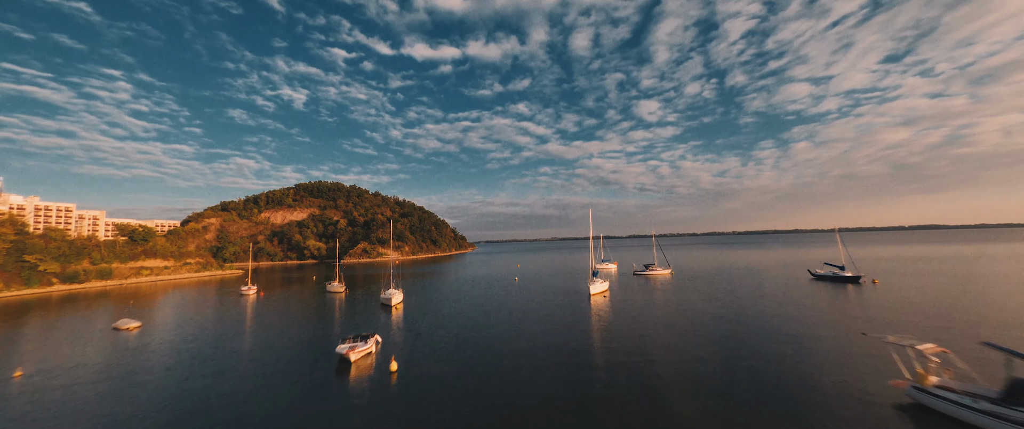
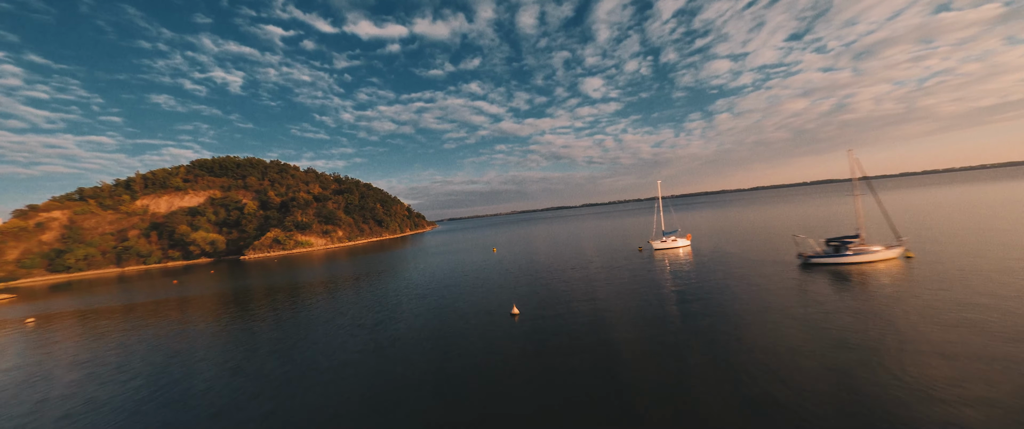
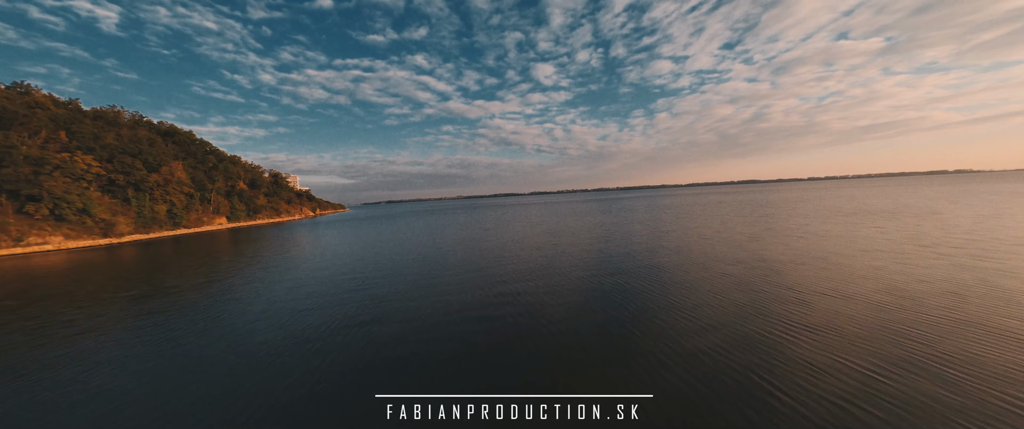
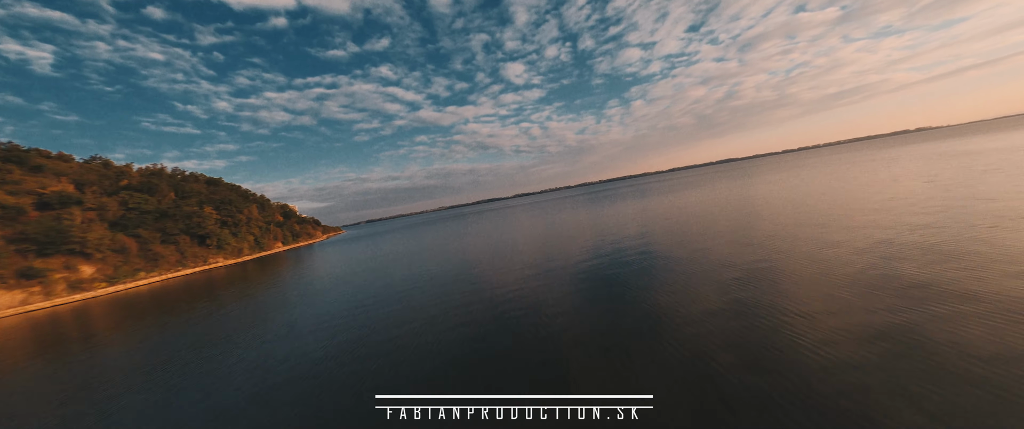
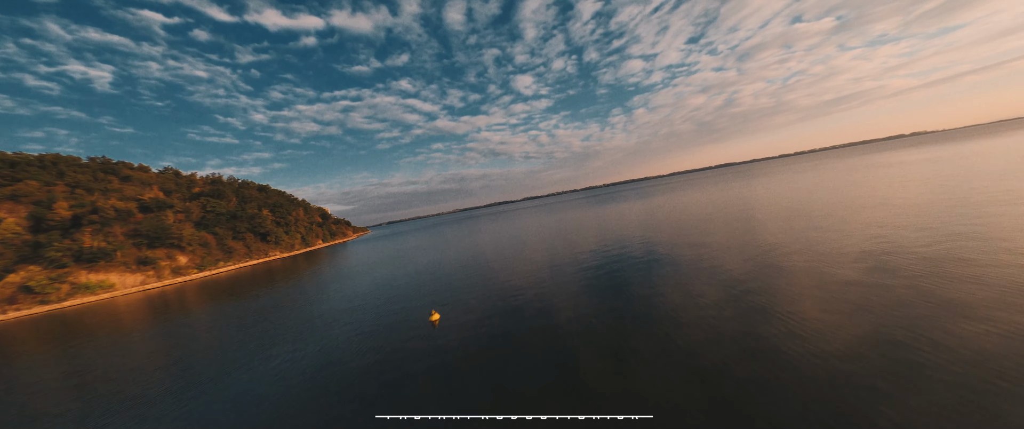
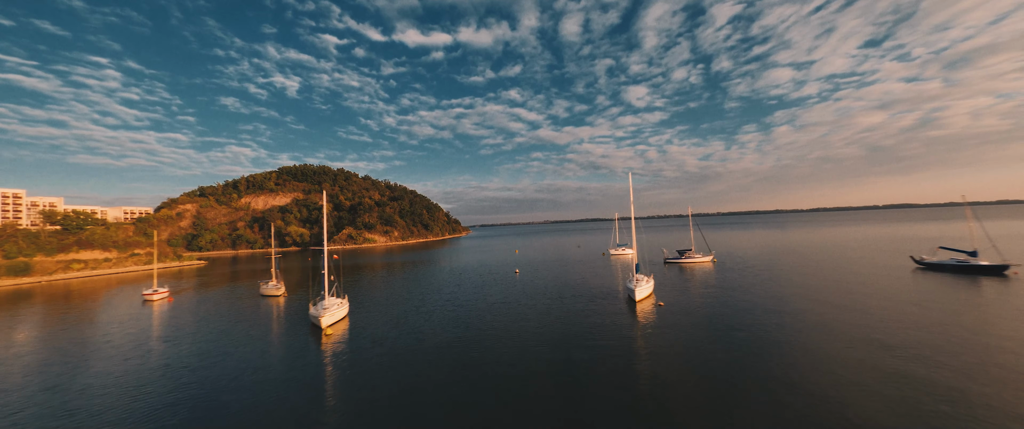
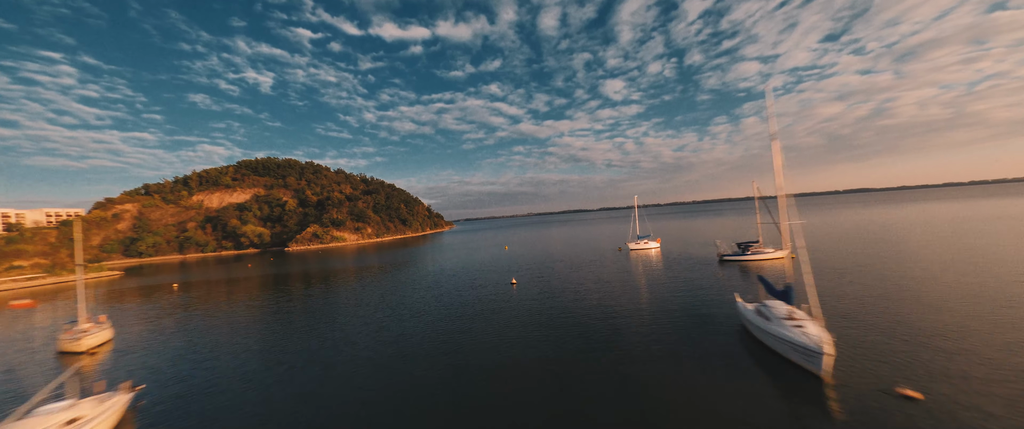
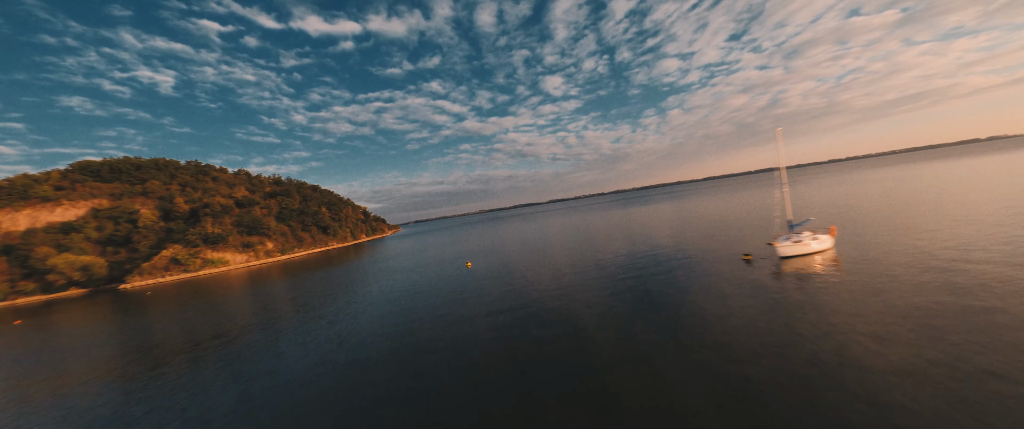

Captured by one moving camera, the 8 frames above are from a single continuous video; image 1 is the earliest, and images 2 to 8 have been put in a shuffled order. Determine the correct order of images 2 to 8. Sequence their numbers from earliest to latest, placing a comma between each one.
6, 7, 2, 8, 5, 4, 3
